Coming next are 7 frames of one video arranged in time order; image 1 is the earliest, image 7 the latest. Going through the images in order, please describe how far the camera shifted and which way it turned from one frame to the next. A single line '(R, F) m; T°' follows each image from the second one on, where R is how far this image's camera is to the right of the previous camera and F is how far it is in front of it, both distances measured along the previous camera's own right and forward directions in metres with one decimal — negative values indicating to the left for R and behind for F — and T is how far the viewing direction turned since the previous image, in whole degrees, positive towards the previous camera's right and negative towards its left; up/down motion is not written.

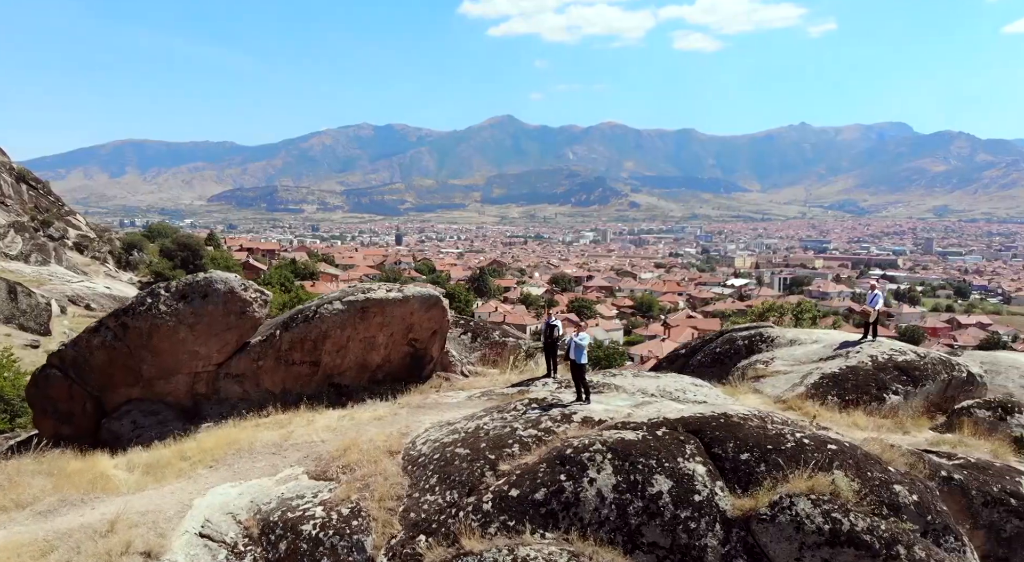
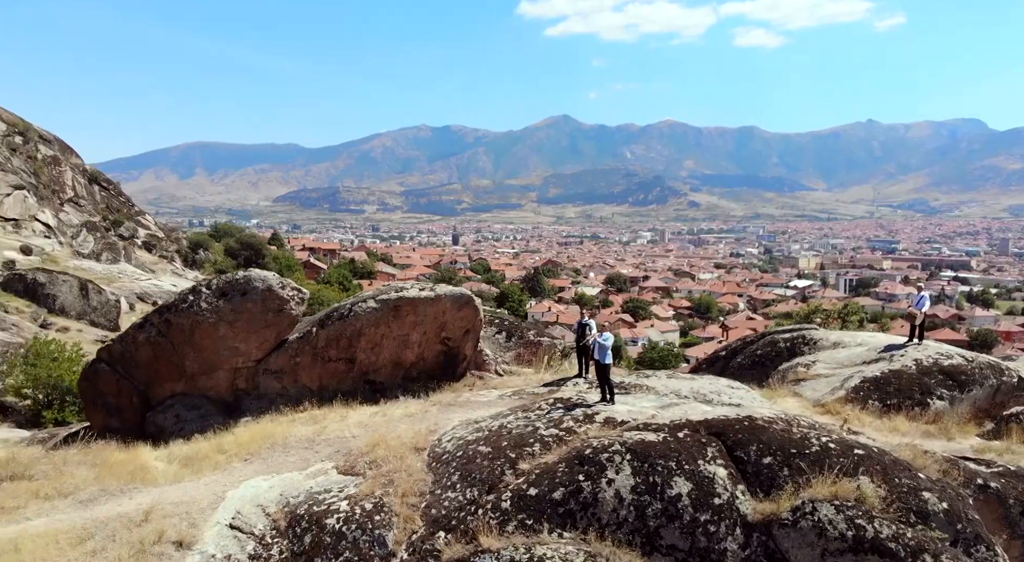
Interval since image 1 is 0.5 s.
(+0.3, 0.0) m; -4°
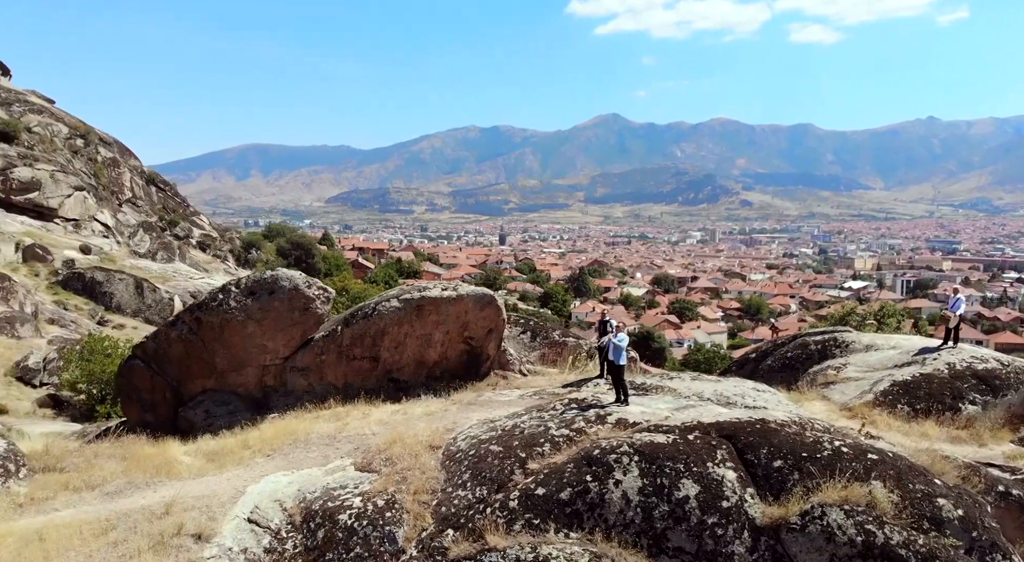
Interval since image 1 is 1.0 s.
(+0.3, 0.0) m; -3°
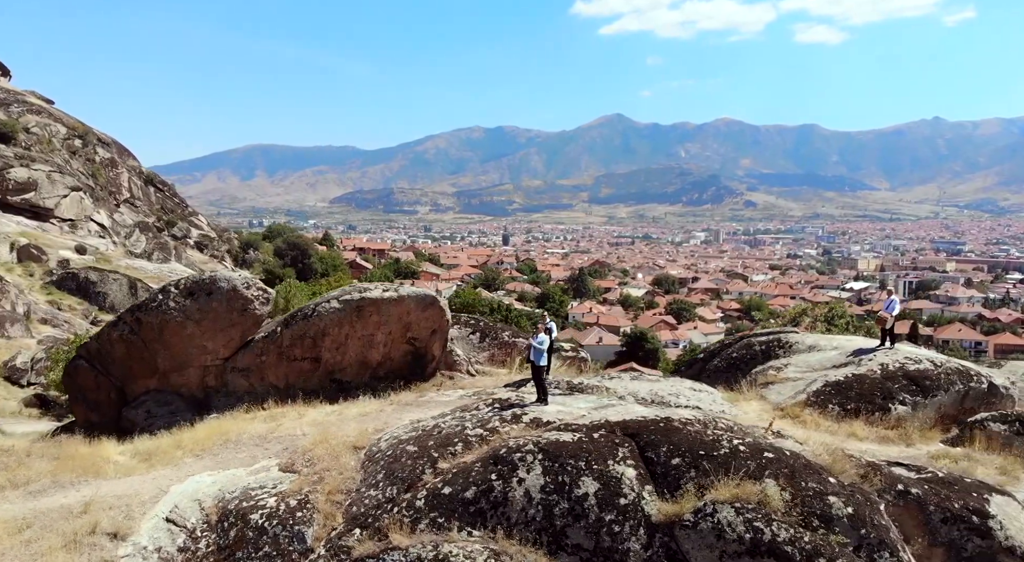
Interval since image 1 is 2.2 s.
(+0.9, -0.1) m; +1°
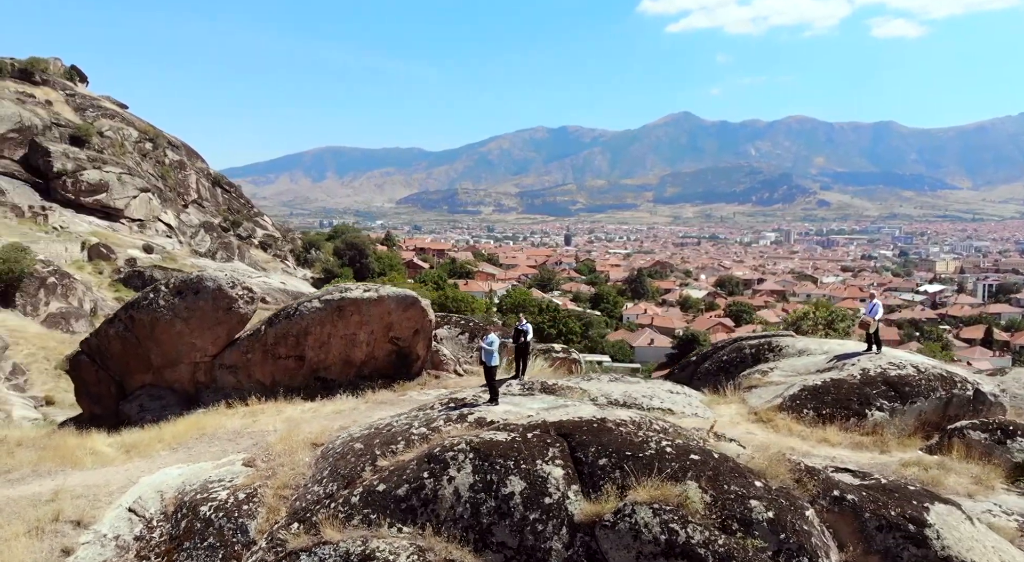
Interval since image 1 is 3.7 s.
(+1.1, -0.1) m; -3°
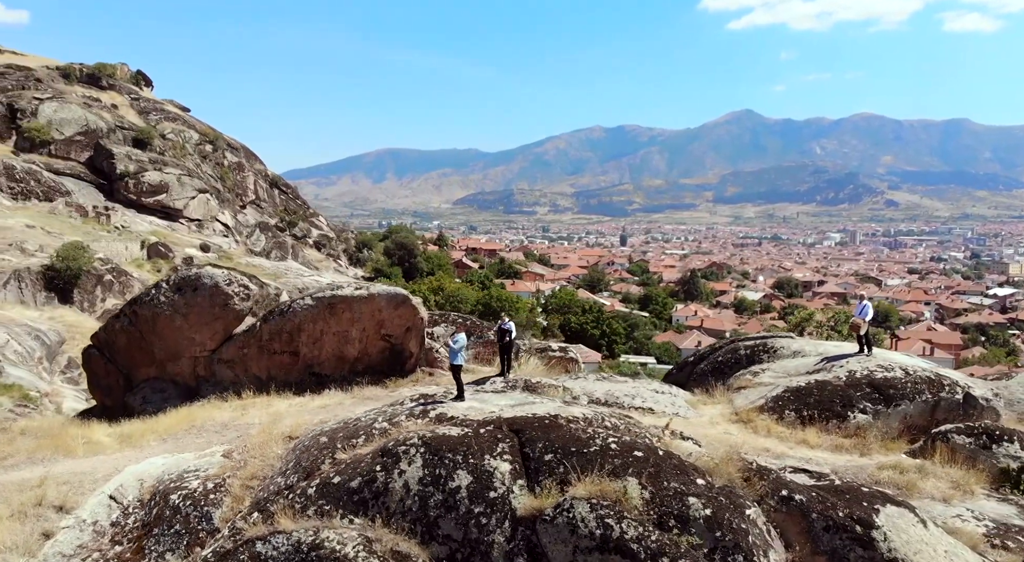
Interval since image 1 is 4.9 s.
(+0.9, -0.2) m; -3°
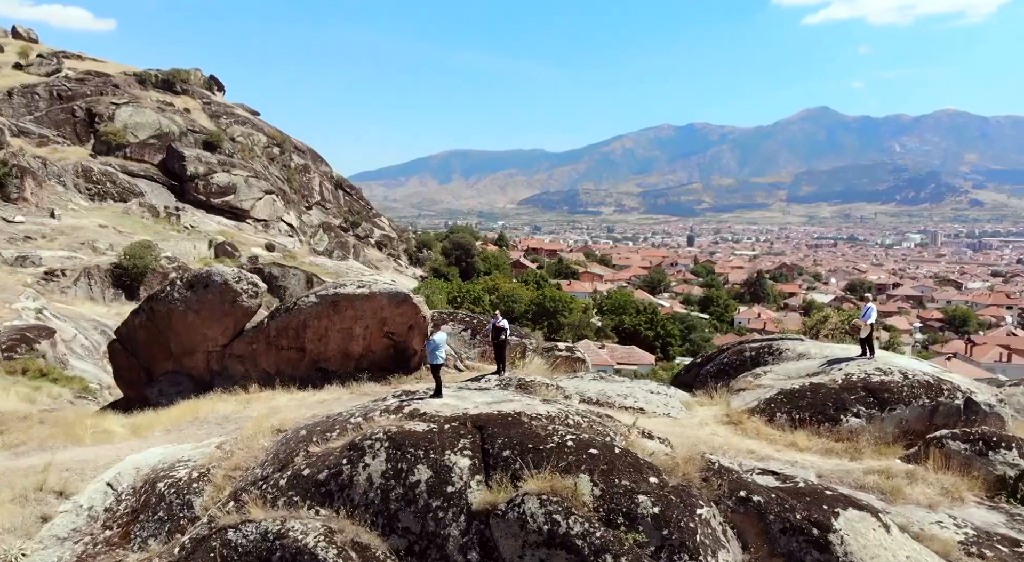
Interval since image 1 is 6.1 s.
(+0.9, -0.2) m; -4°
